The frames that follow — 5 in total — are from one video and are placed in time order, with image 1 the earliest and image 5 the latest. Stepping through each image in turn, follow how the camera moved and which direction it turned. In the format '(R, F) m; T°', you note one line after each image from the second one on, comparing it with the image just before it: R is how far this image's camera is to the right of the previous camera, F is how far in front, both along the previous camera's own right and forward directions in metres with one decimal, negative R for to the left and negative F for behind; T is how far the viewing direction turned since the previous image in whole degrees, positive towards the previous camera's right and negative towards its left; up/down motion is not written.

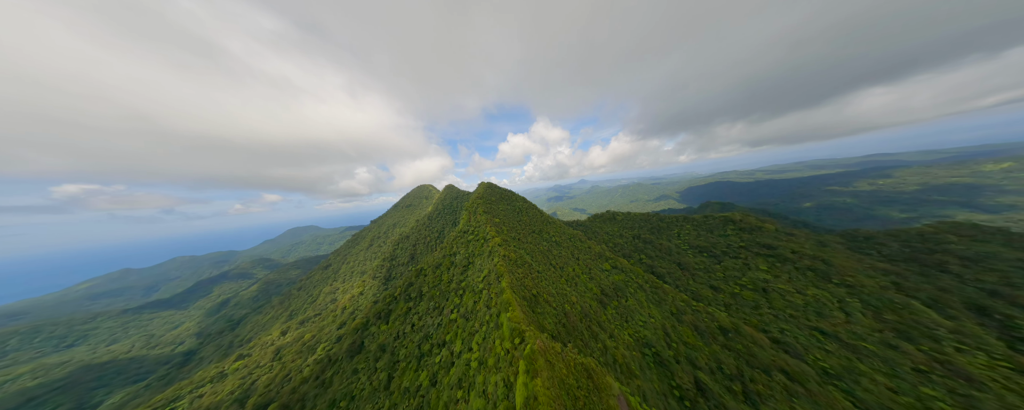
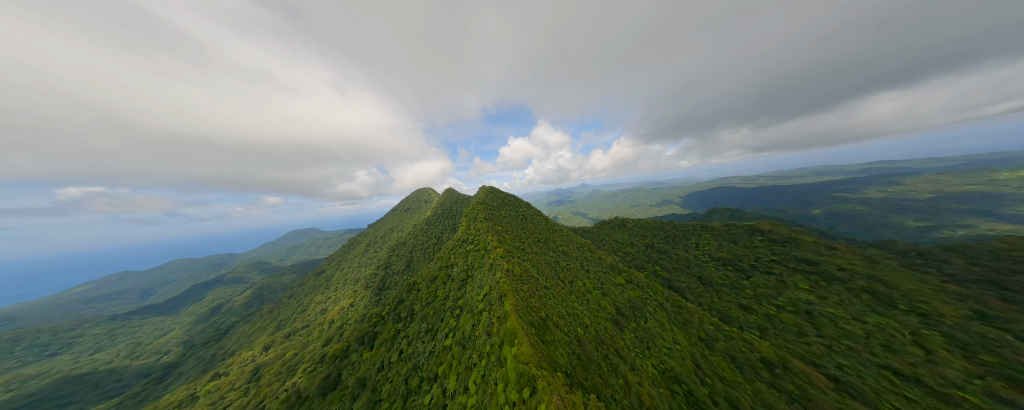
(-0.7, +3.7) m; 0°
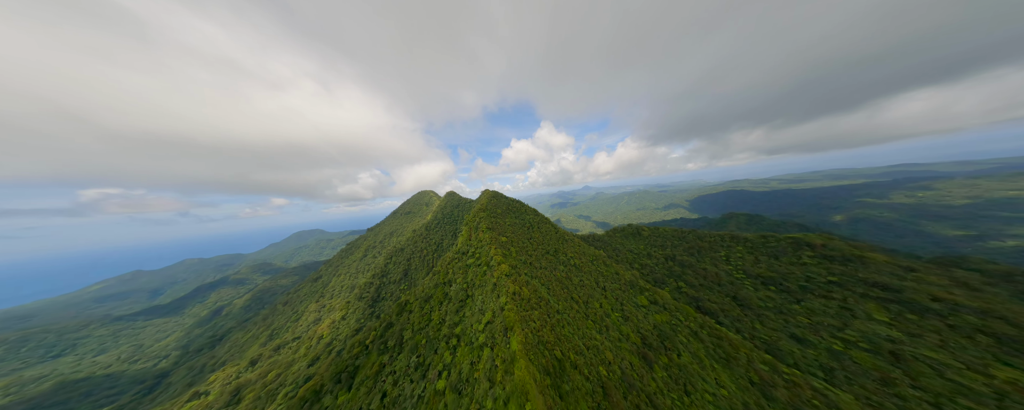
(-0.7, +4.6) m; -1°
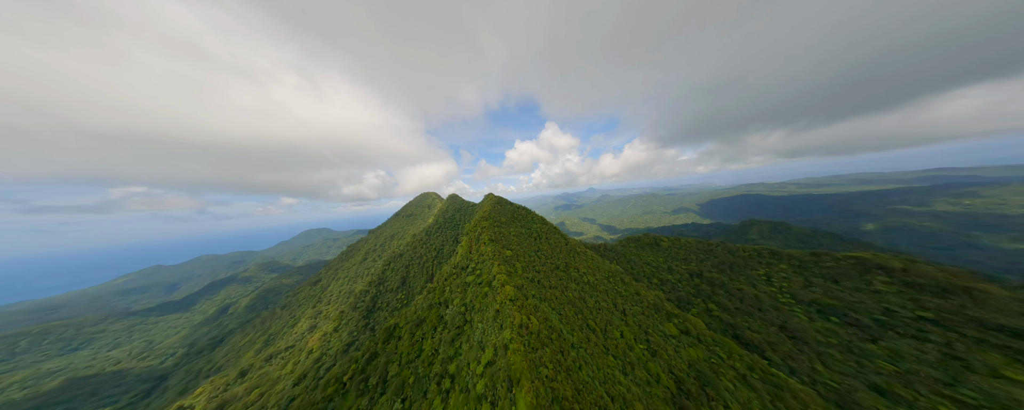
(-0.5, +4.5) m; -1°
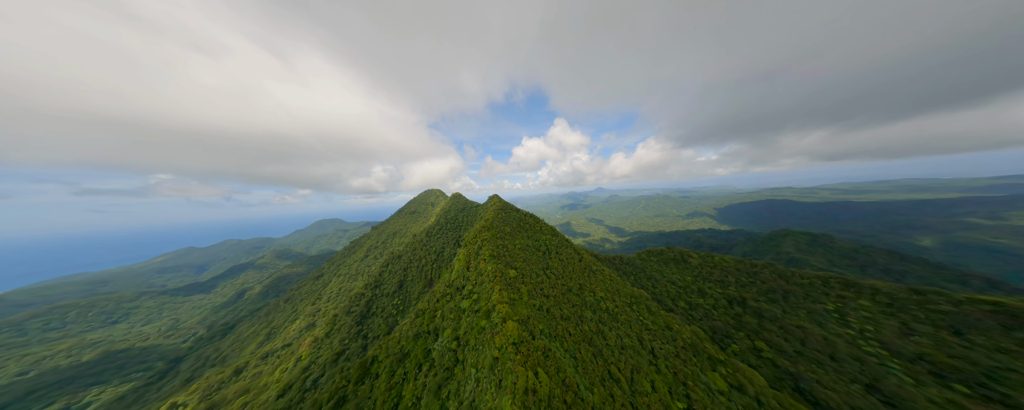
(-0.2, +5.8) m; -2°
